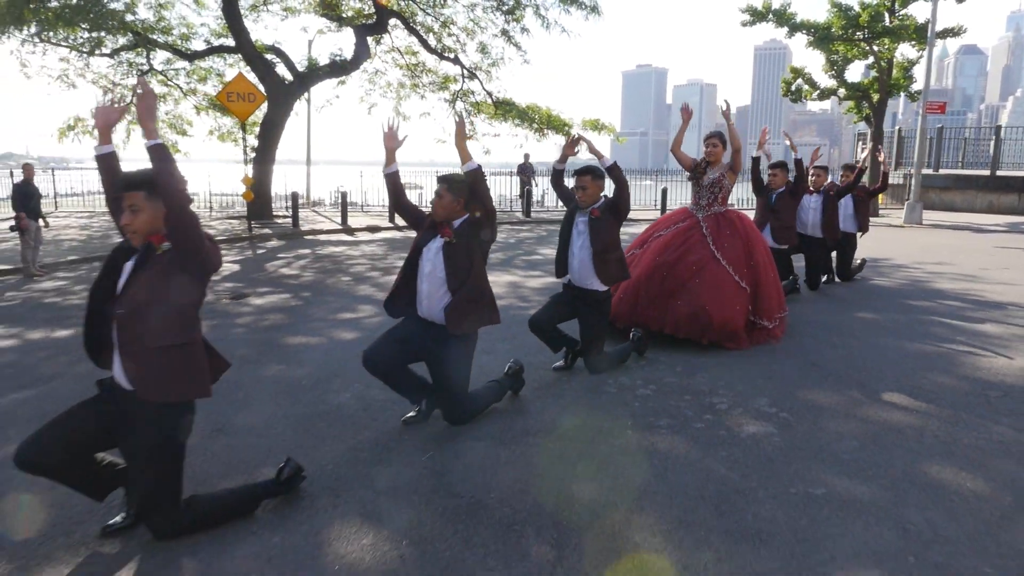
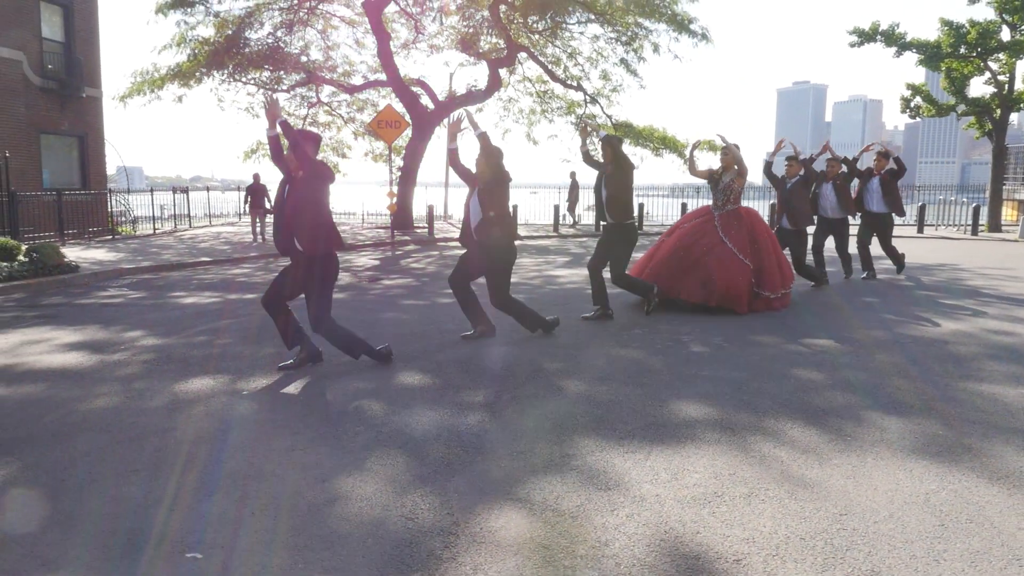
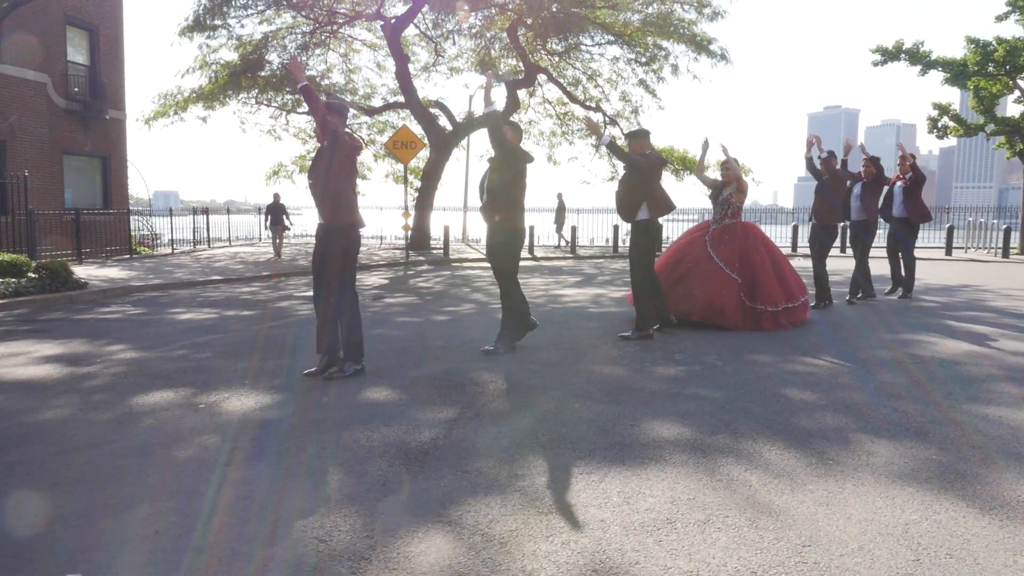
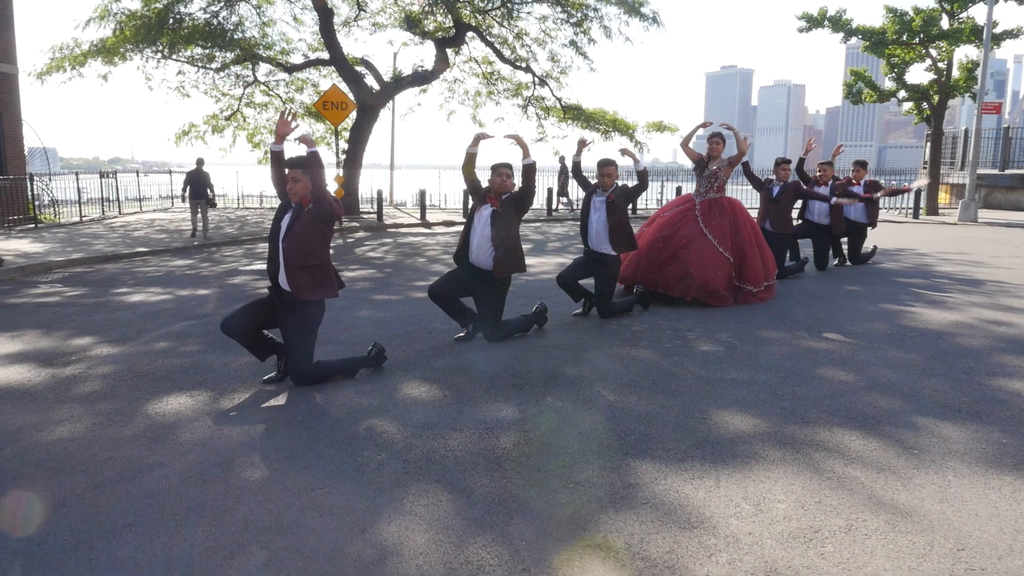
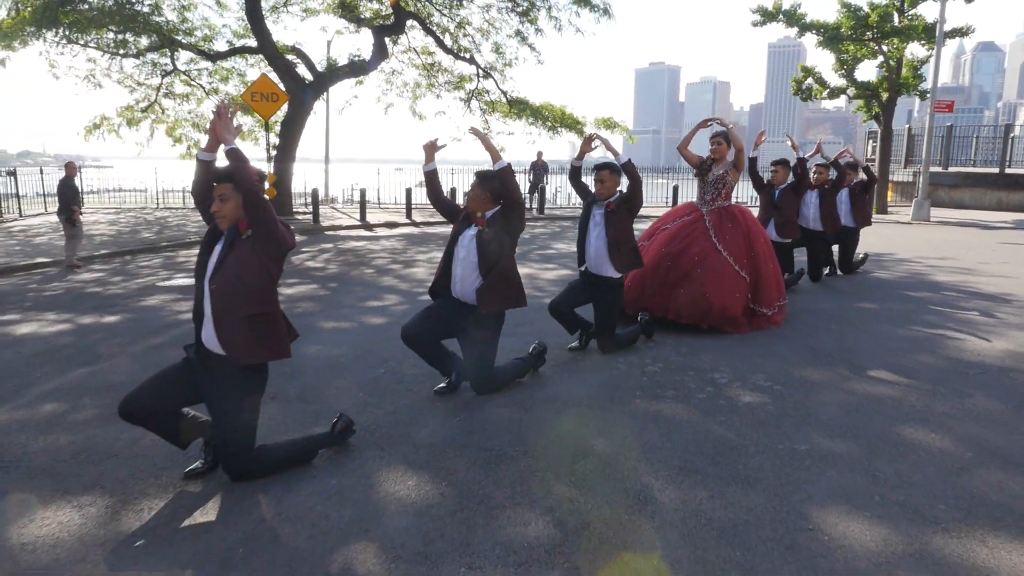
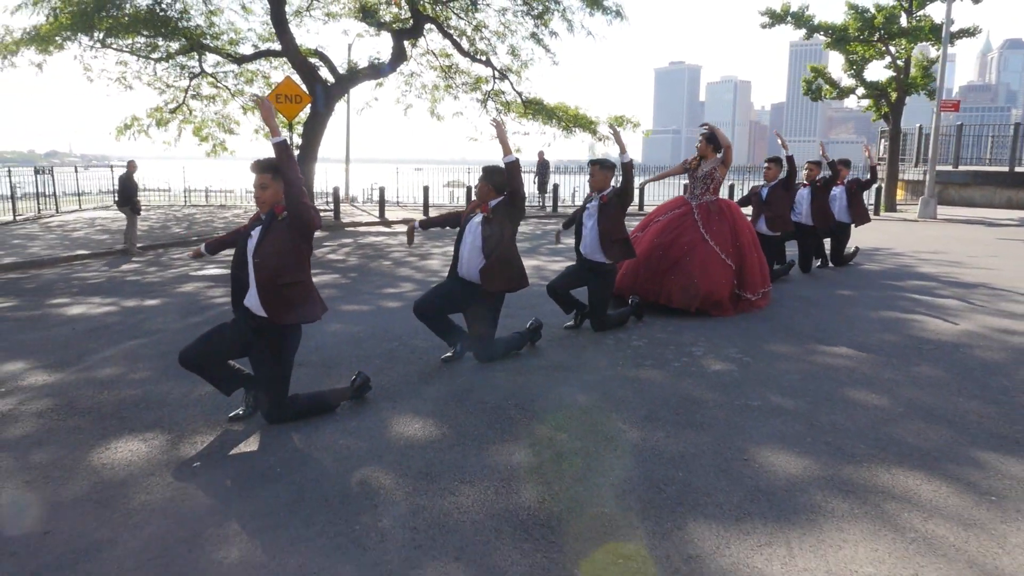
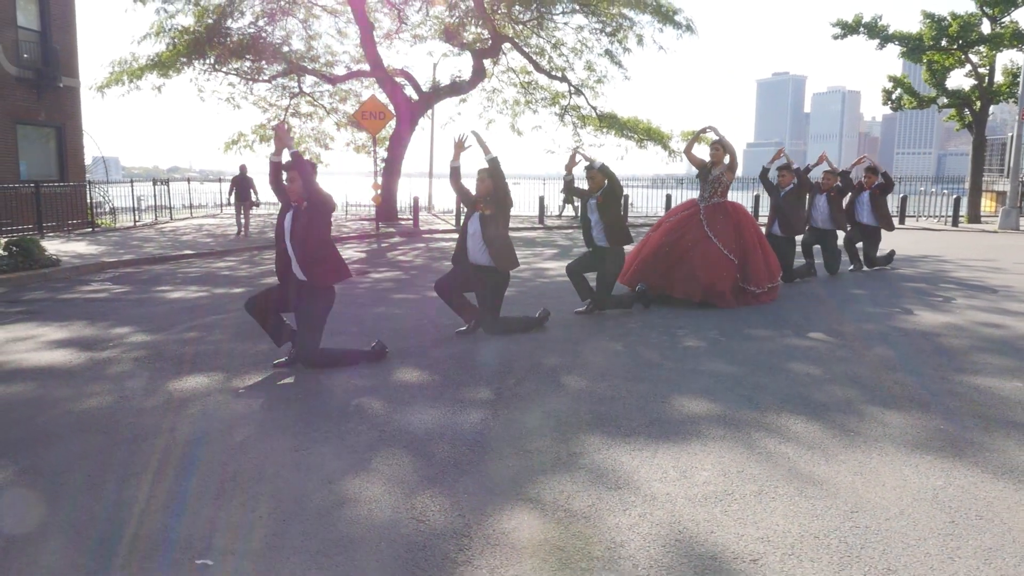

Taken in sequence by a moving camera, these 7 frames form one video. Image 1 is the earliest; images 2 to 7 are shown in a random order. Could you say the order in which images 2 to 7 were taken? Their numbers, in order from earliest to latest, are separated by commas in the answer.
5, 6, 4, 7, 2, 3
